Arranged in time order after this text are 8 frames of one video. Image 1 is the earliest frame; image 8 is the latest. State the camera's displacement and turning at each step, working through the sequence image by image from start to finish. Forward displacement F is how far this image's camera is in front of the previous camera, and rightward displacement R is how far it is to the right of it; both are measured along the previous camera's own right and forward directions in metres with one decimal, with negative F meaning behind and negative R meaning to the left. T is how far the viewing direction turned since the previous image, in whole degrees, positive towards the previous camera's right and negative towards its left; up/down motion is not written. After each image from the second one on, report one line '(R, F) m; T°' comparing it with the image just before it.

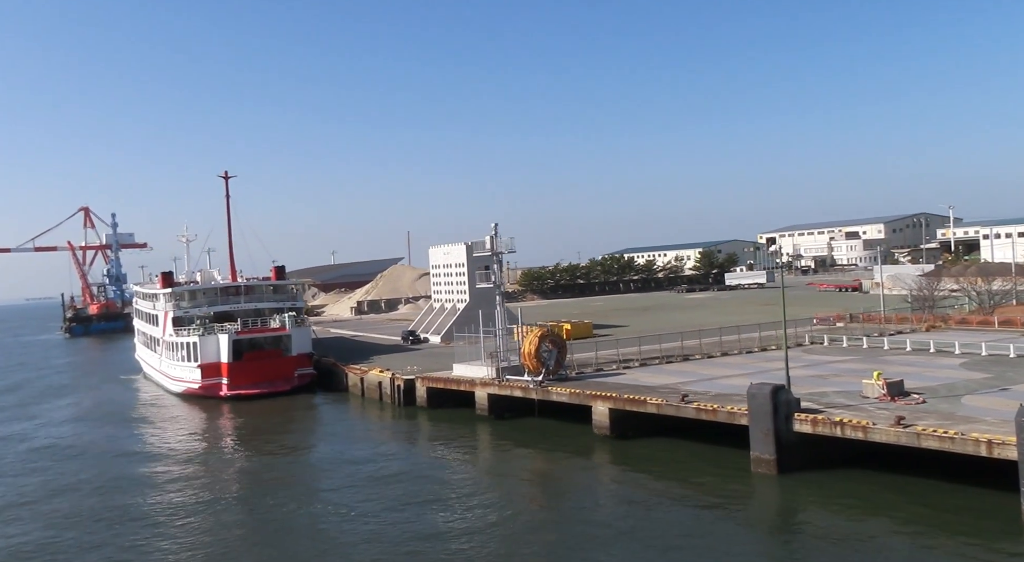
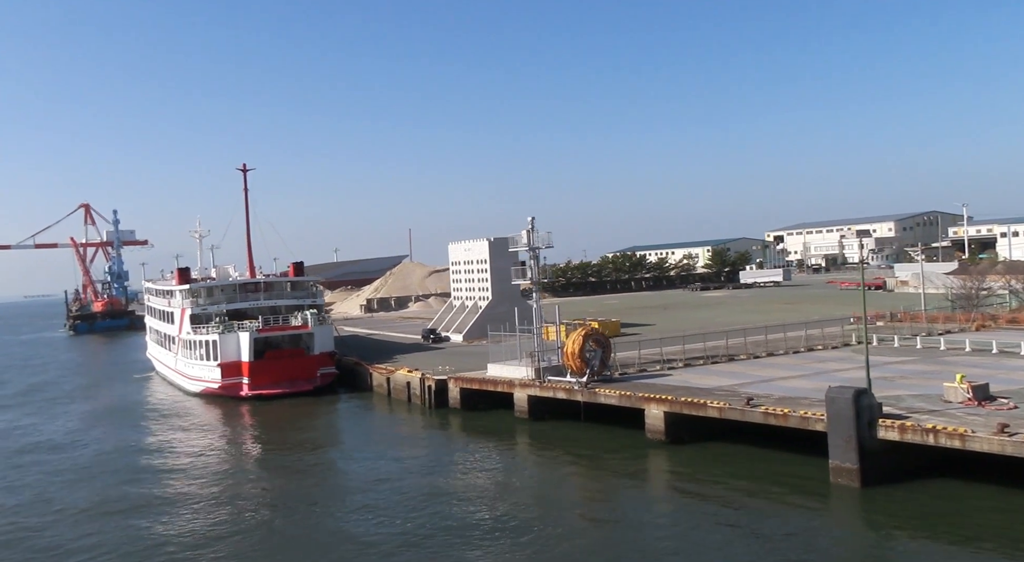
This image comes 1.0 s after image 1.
(-1.1, +1.1) m; 0°
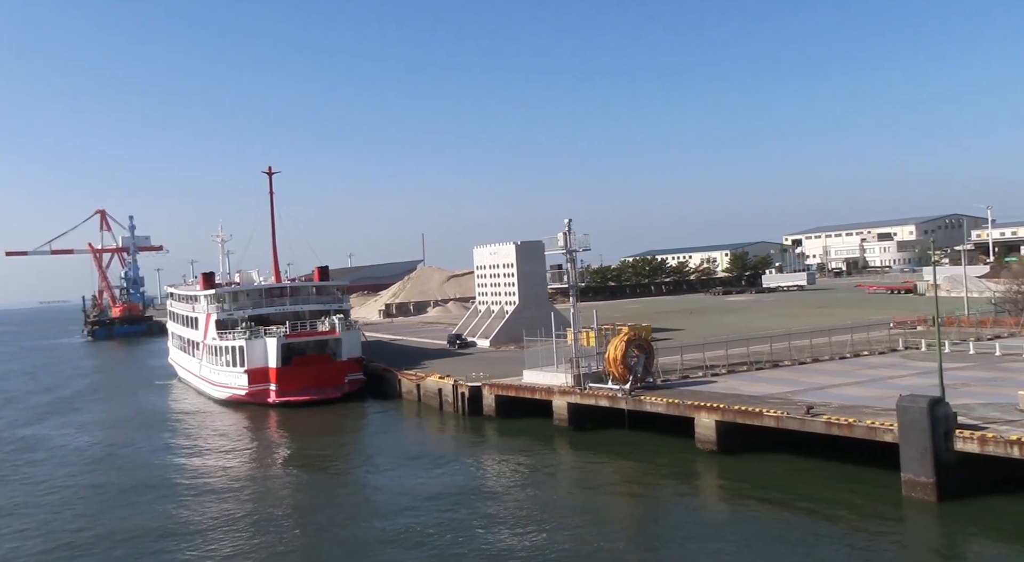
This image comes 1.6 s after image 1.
(-0.7, +0.7) m; -1°
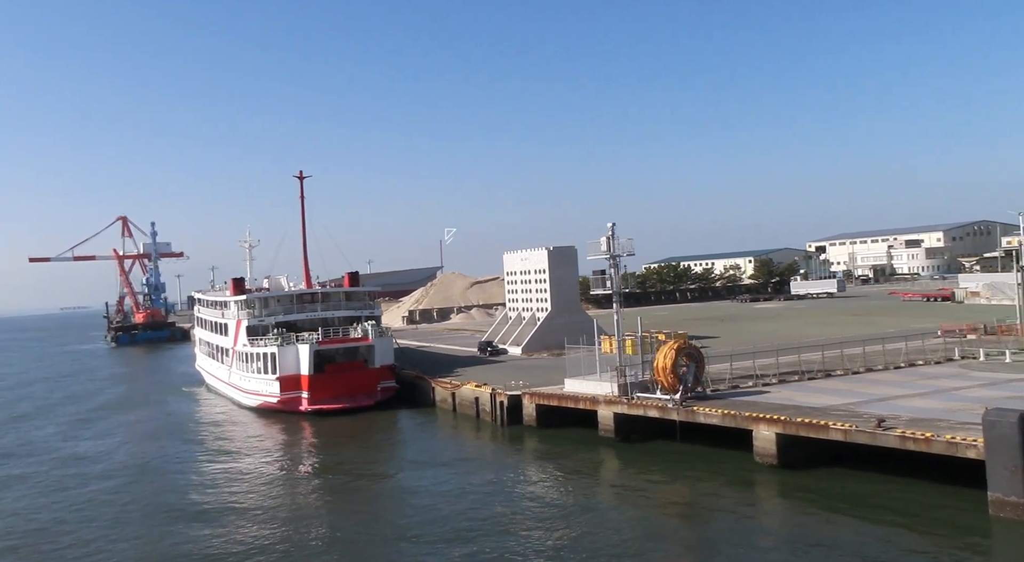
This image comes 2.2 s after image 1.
(-0.7, +0.8) m; -1°
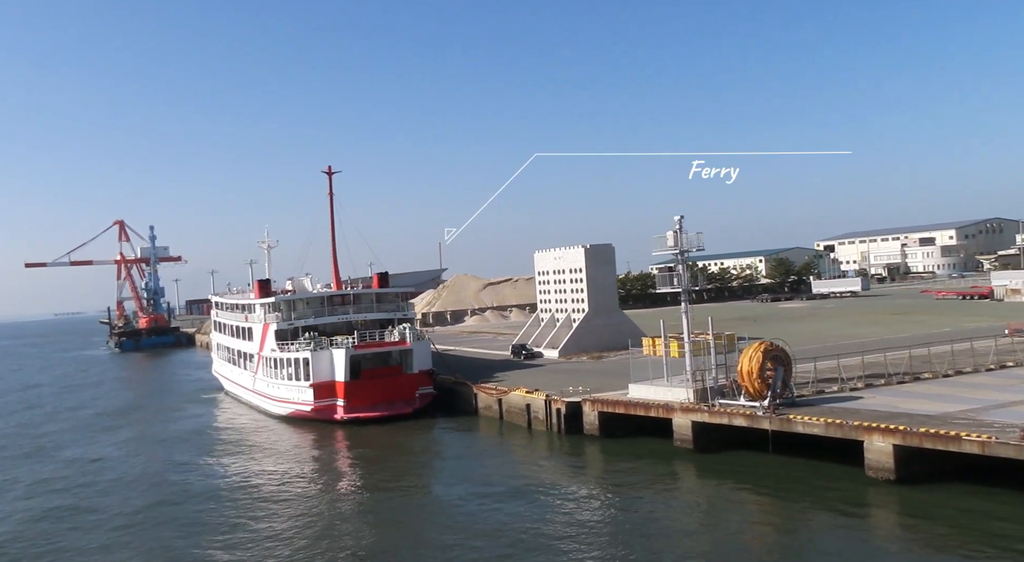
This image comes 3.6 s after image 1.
(-1.7, +1.9) m; 0°
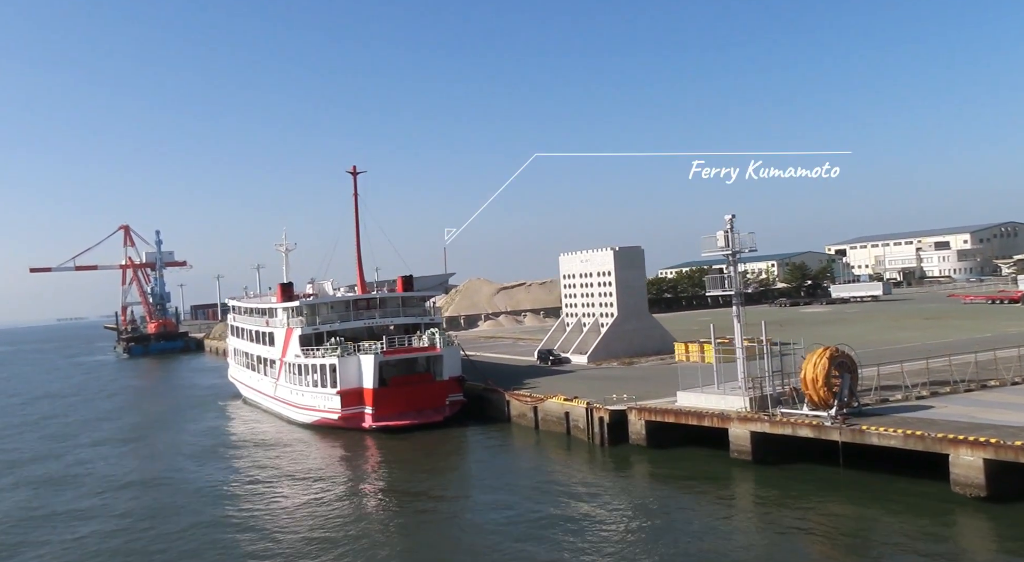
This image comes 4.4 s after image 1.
(-1.0, +1.2) m; 0°
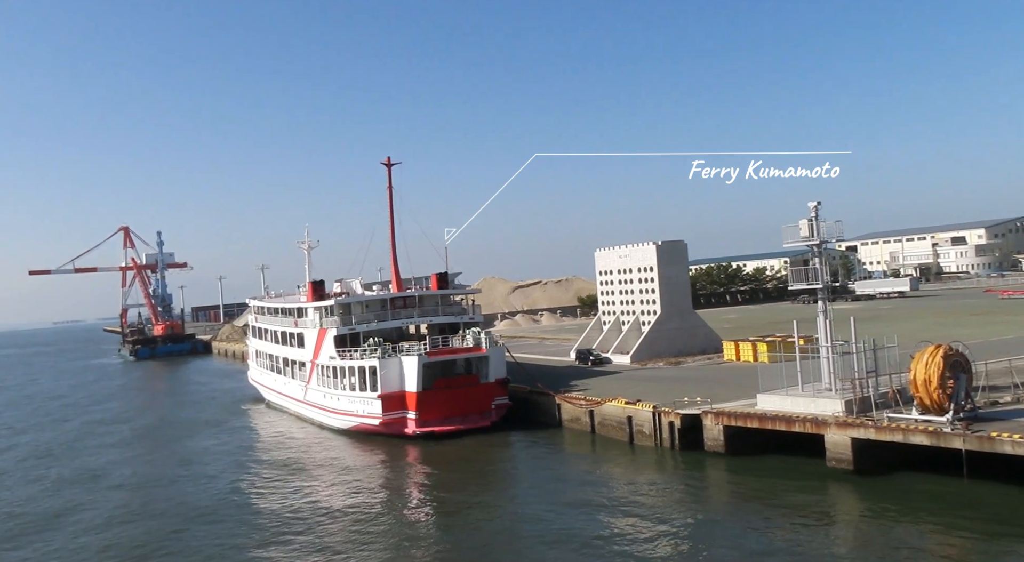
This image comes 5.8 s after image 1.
(-1.6, +1.9) m; 0°
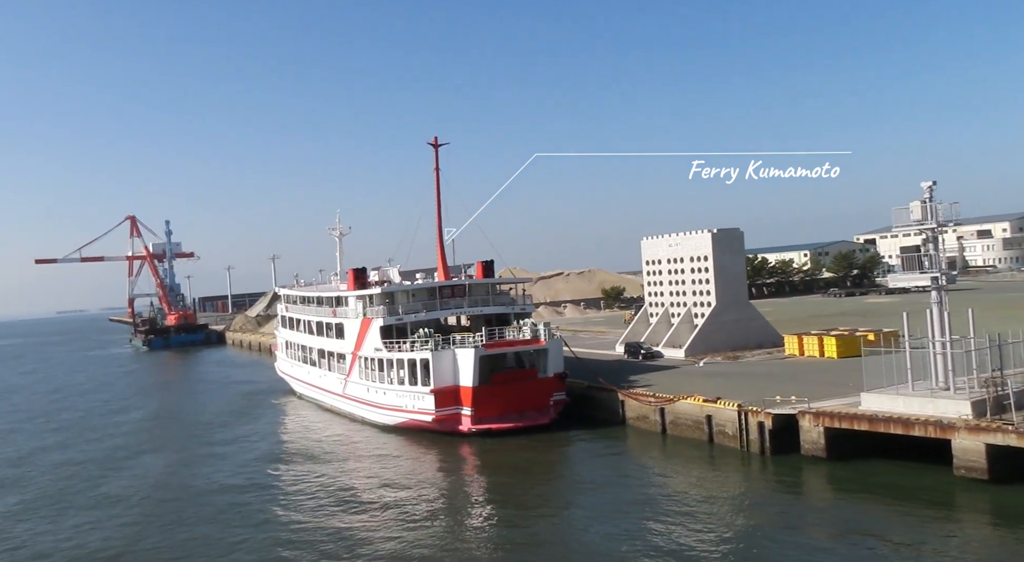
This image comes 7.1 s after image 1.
(-1.7, +2.0) m; 0°
